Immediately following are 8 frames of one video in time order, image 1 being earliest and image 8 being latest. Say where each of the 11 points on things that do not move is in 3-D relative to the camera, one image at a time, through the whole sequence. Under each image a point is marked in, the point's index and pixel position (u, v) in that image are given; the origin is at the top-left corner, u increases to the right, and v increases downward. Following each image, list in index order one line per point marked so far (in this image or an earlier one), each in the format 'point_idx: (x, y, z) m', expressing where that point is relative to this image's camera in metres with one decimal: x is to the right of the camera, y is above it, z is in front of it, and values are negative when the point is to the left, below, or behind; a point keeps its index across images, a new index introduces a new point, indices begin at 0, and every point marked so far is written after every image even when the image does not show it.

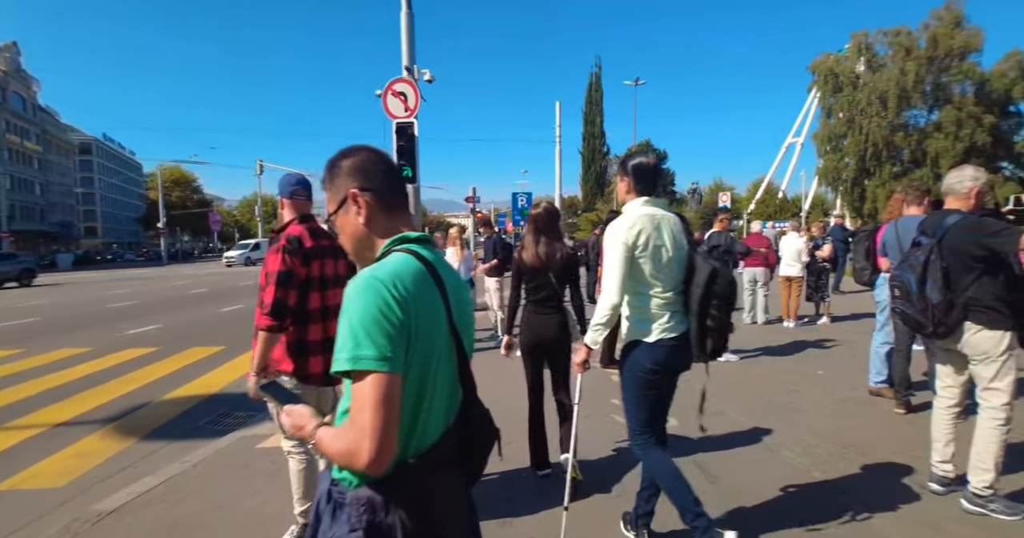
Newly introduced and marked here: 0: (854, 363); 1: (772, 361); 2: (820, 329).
0: (+5.1, -1.4, +6.7) m
1: (+4.2, -1.5, +7.3) m
2: (+6.3, -1.2, +9.1) m
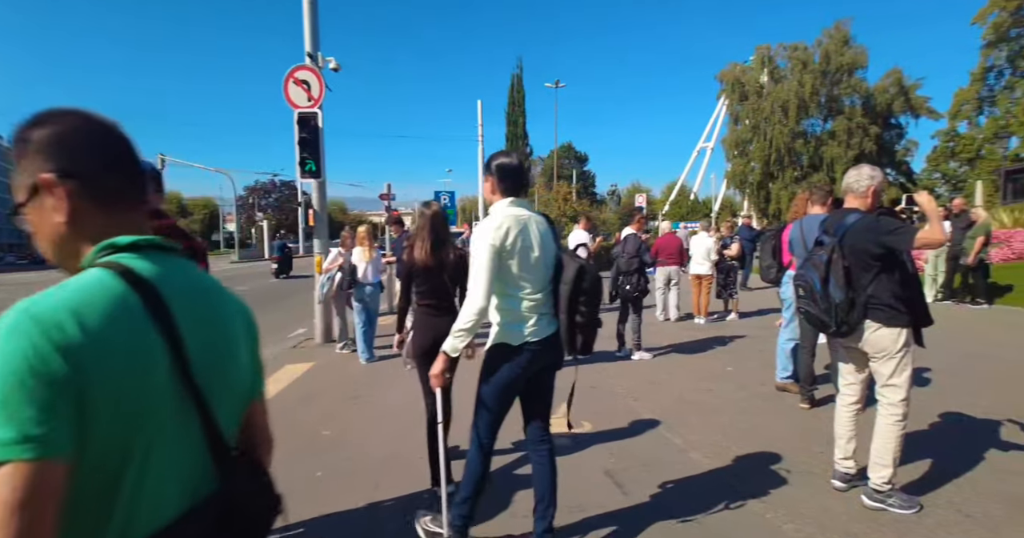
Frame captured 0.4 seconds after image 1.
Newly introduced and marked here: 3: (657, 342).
0: (+3.8, -1.4, +6.9) m
1: (+2.8, -1.4, +7.4) m
2: (+4.6, -1.2, +9.5) m
3: (+2.8, -1.3, +8.6) m
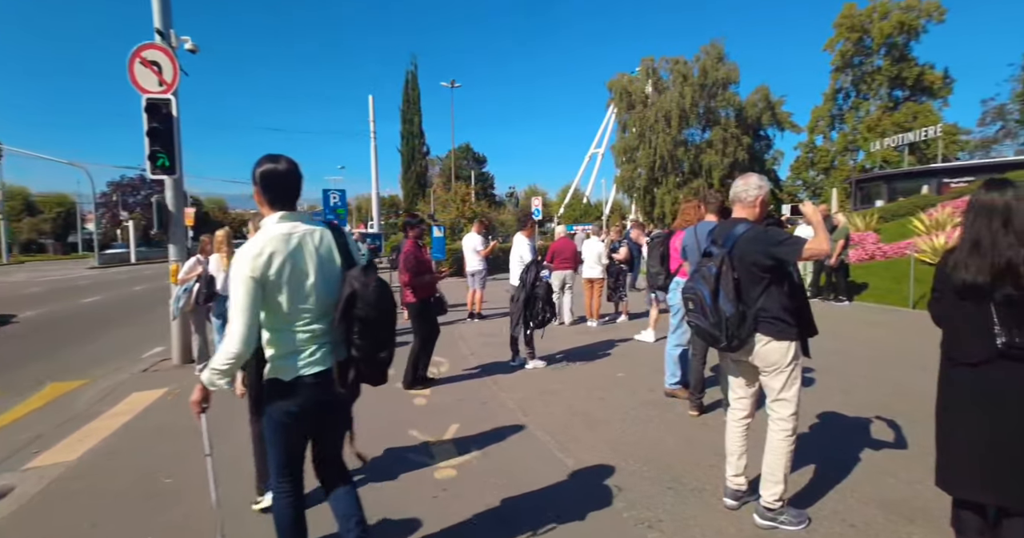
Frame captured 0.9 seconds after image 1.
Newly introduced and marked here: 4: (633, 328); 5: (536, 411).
0: (+2.1, -1.4, +7.0) m
1: (+1.1, -1.5, +7.3) m
2: (+2.4, -1.3, +9.7) m
3: (+0.8, -1.4, +8.4) m
4: (+2.6, -1.3, +9.6) m
5: (+0.3, -1.8, +5.6) m
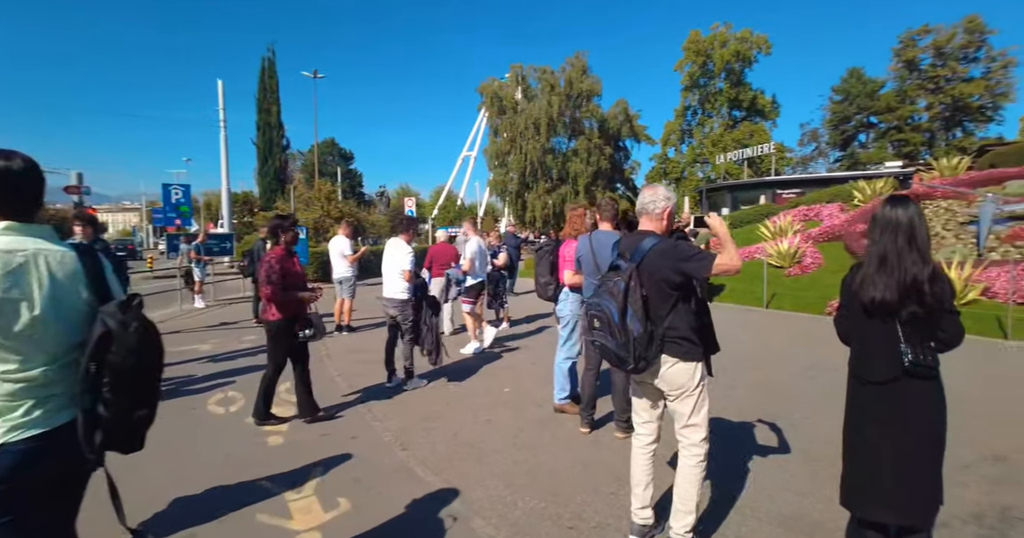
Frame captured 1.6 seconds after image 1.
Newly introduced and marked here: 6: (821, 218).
0: (+0.3, -1.5, +6.7) m
1: (-0.7, -1.7, +6.7) m
2: (-0.1, -1.4, +9.3) m
3: (-1.3, -1.6, +7.7) m
4: (+0.2, -1.4, +9.3) m
5: (-1.0, -1.9, +4.9) m
6: (+10.1, +1.6, +15.1) m
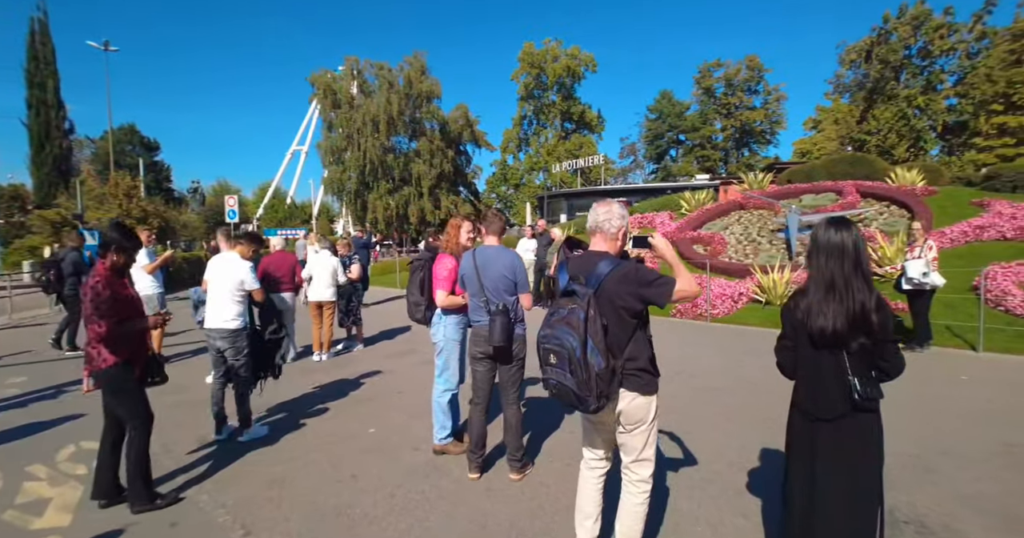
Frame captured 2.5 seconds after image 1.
0: (-1.4, -1.7, +5.8) m
1: (-2.4, -1.9, +5.5) m
2: (-2.7, -1.6, +8.2) m
3: (-3.2, -1.8, +6.2) m
4: (-2.4, -1.6, +8.3) m
5: (-2.1, -2.1, +3.7) m
6: (+5.1, +1.6, +16.9) m
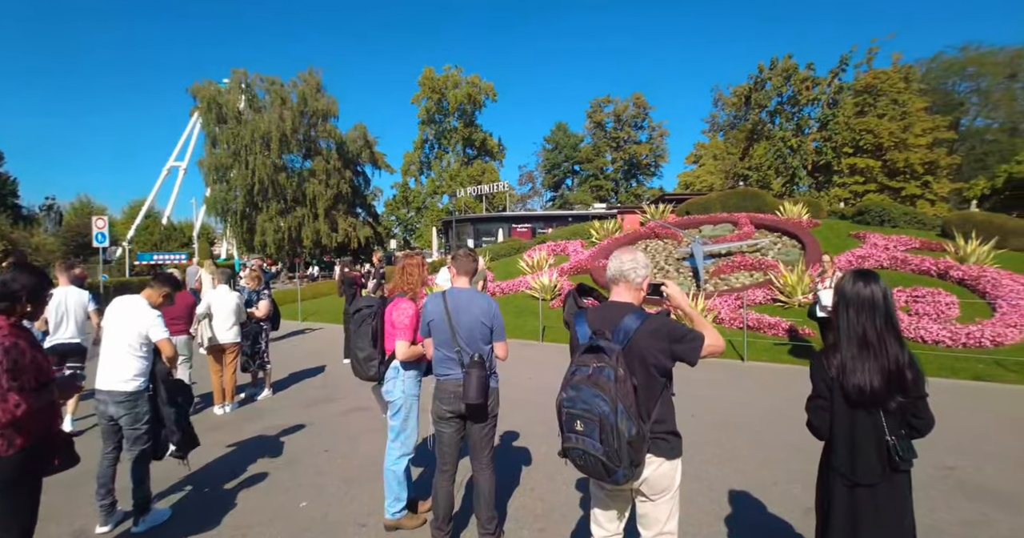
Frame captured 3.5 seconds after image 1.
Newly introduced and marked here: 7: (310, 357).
0: (-2.0, -2.2, +5.1) m
1: (-2.9, -2.3, +4.5) m
2: (-3.7, -2.2, +7.1) m
3: (-3.9, -2.3, +5.1) m
4: (-3.5, -2.2, +7.3) m
5: (-2.3, -2.5, +2.8) m
6: (+2.2, +0.6, +17.3) m
7: (-4.9, -2.1, +11.1) m
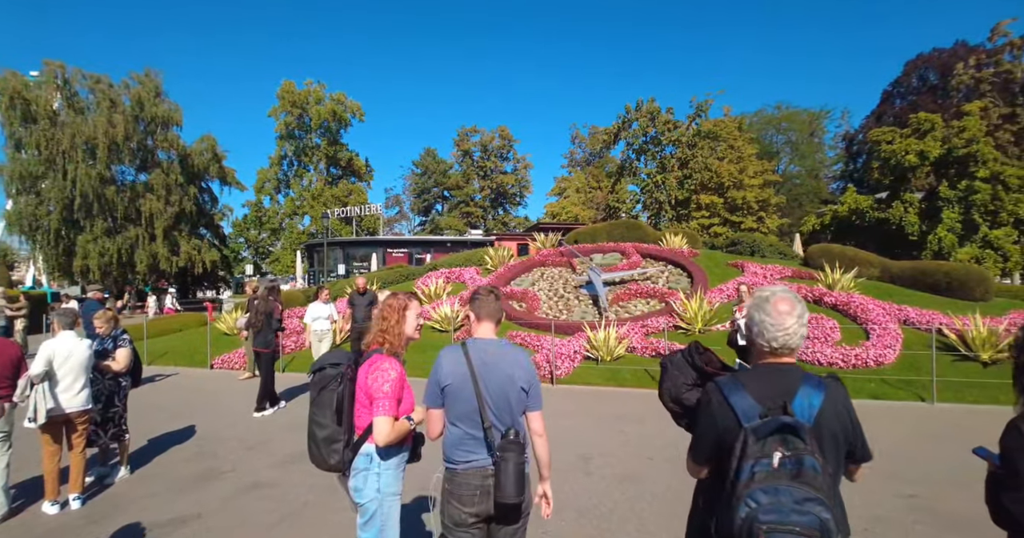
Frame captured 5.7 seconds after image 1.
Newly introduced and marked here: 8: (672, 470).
0: (-2.2, -2.5, +3.6) m
1: (-2.9, -2.7, +2.8) m
2: (-4.5, -2.7, +5.1) m
3: (-4.0, -2.7, +3.1) m
4: (-4.3, -2.7, +5.3) m
5: (-1.9, -2.7, +1.4) m
6: (-1.7, -0.4, +16.7) m
7: (-6.7, -2.8, +8.6) m
8: (+1.7, -2.2, +4.9) m
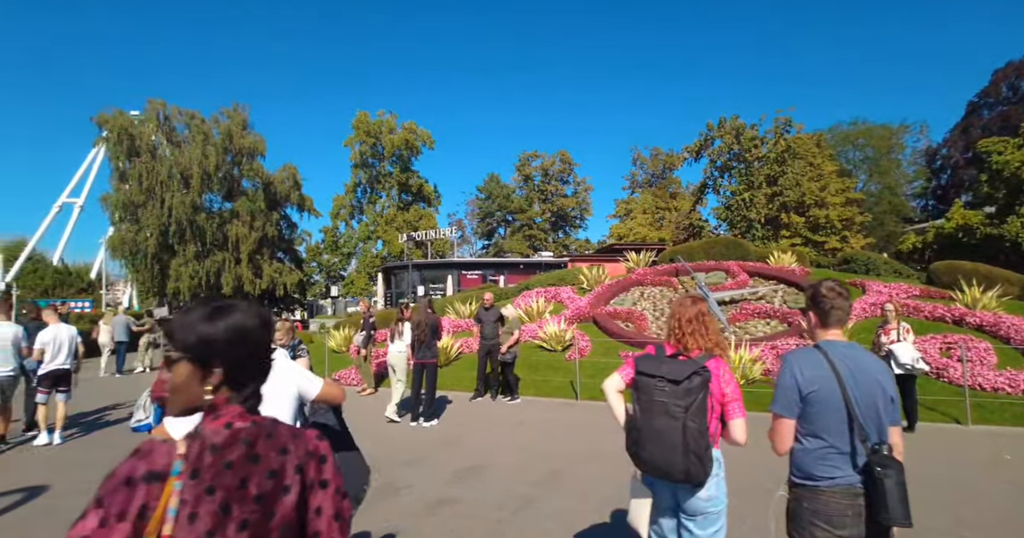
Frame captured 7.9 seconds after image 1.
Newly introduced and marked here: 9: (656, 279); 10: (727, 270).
0: (-0.2, -2.6, +4.0) m
1: (-1.0, -2.7, +3.3) m
2: (-2.3, -2.8, +5.8) m
3: (-2.1, -2.7, +3.7) m
4: (-2.0, -2.9, +5.9) m
5: (-0.1, -2.7, +1.7) m
6: (+1.9, -1.2, +17.0) m
7: (-4.1, -3.2, +9.5) m
8: (+3.8, -2.3, +4.8) m
9: (+5.1, -0.4, +16.2) m
10: (+7.4, -0.1, +15.6) m
